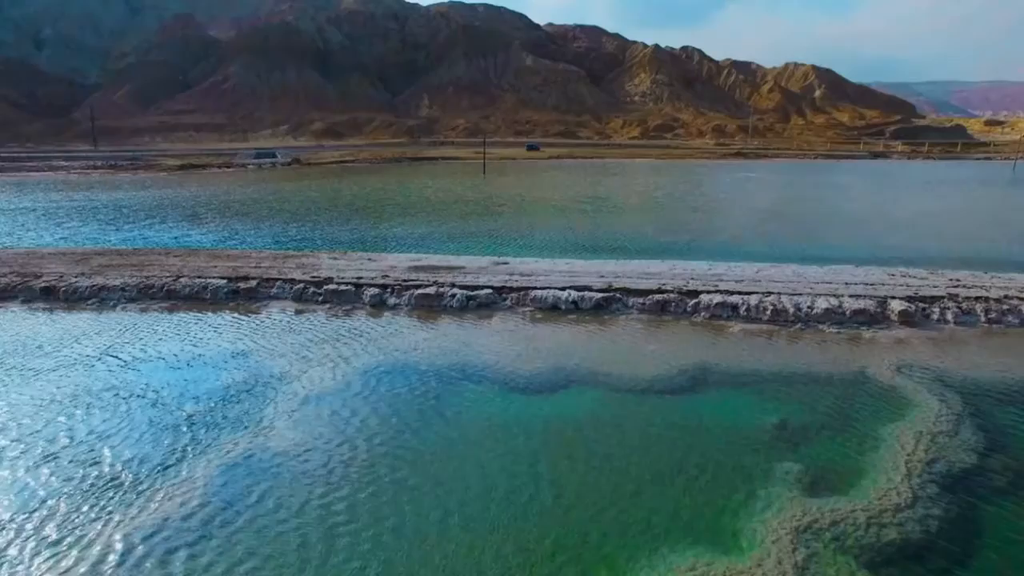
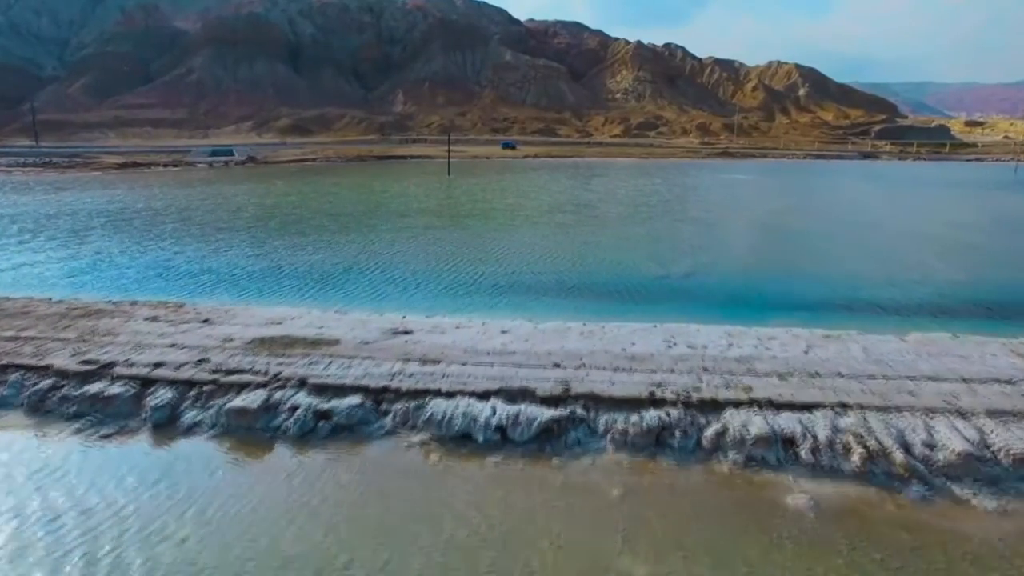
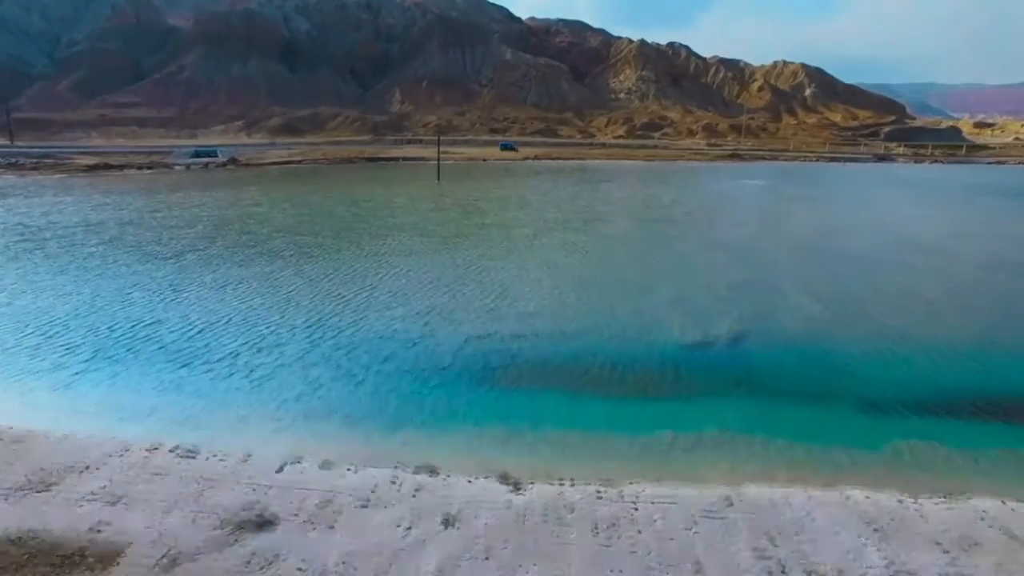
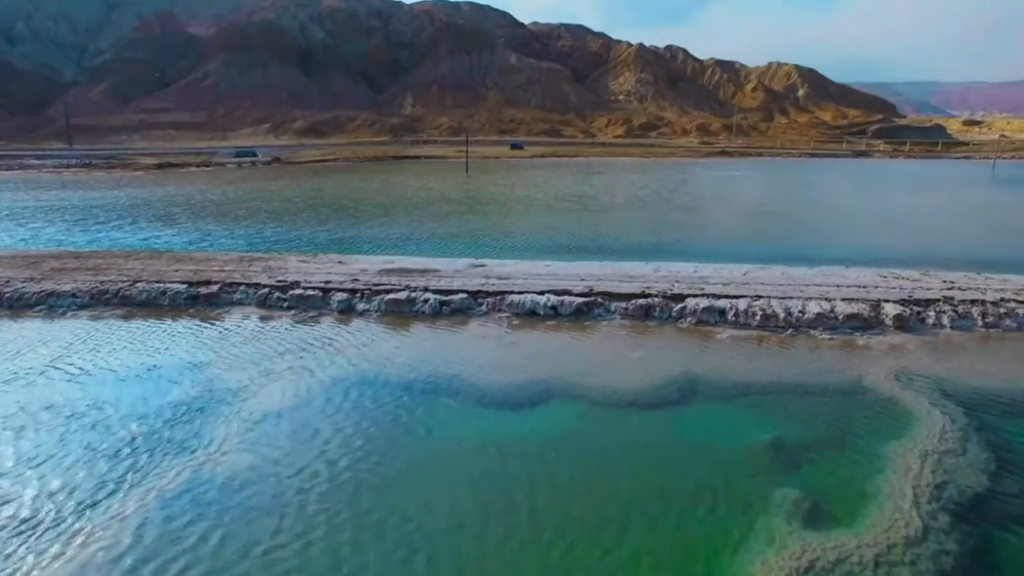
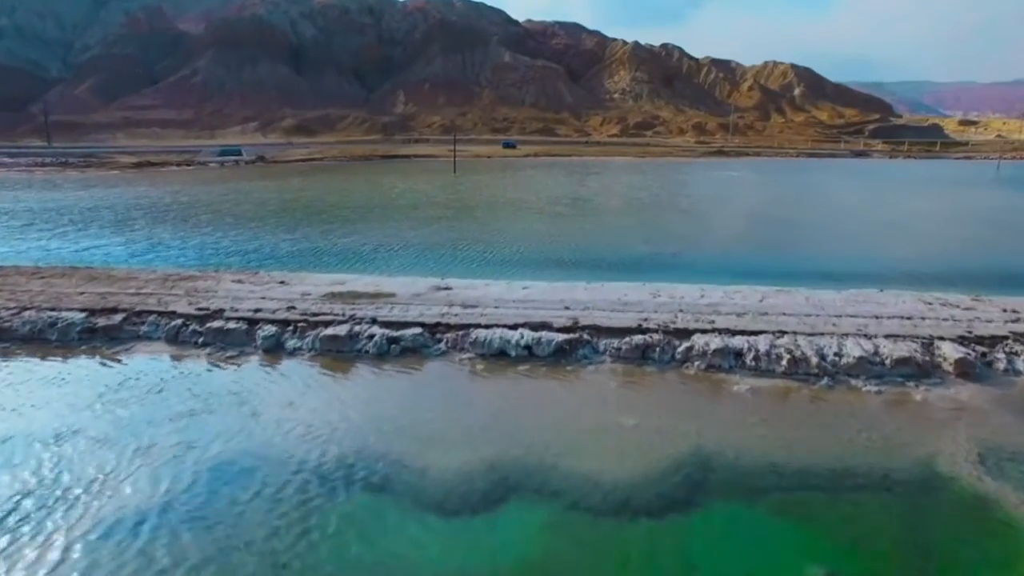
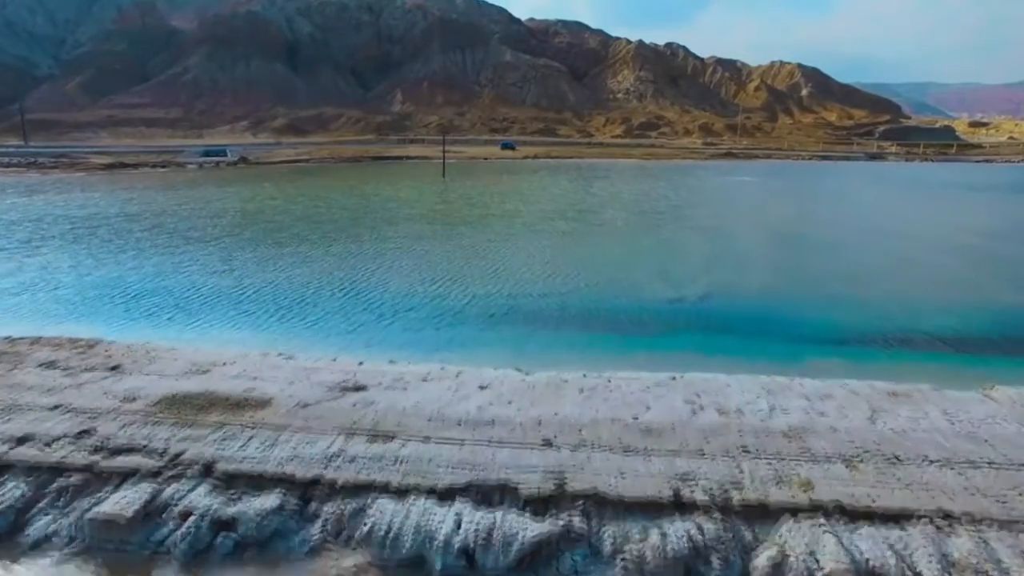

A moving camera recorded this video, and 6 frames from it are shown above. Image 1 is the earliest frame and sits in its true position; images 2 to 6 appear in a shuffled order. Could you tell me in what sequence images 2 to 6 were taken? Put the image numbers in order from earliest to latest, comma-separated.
4, 5, 2, 6, 3
